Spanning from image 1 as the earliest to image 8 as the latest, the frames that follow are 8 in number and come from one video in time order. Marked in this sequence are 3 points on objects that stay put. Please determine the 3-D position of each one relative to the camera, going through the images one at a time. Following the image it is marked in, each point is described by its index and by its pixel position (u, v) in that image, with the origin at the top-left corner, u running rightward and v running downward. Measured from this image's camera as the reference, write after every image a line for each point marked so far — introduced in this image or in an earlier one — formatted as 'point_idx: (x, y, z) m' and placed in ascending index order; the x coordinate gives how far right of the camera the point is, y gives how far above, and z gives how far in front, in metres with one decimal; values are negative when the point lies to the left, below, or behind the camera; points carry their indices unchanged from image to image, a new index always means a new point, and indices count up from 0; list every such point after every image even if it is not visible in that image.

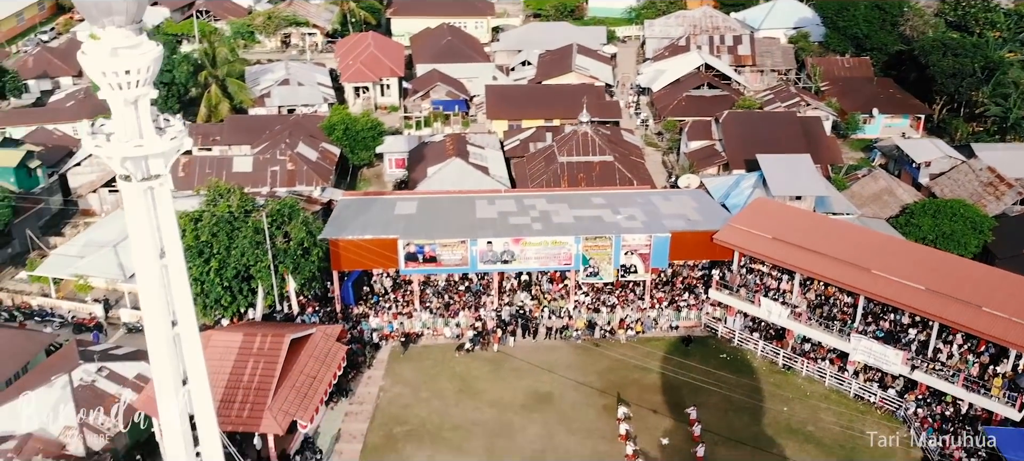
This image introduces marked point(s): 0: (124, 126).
0: (-7.8, +2.1, +18.7) m
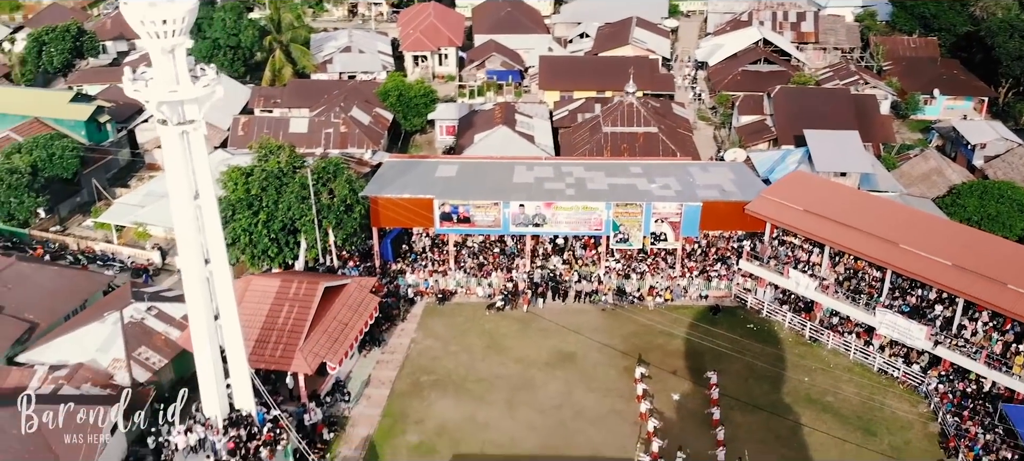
0: (-7.6, +3.4, +20.1) m
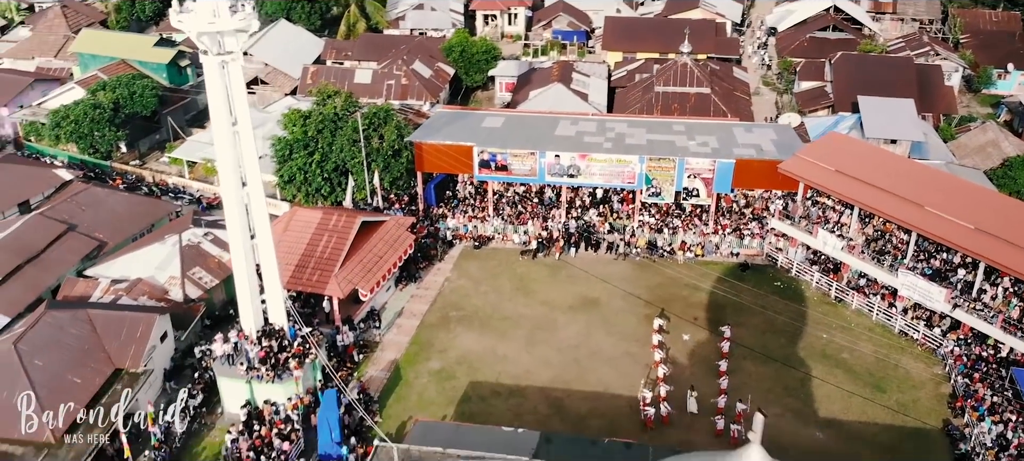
0: (-7.3, +5.3, +22.0) m
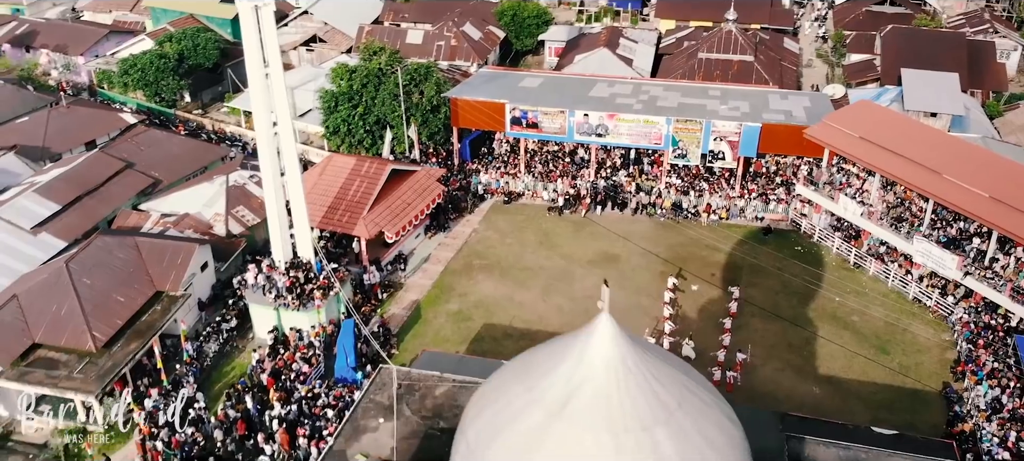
0: (-7.0, +7.1, +23.8) m
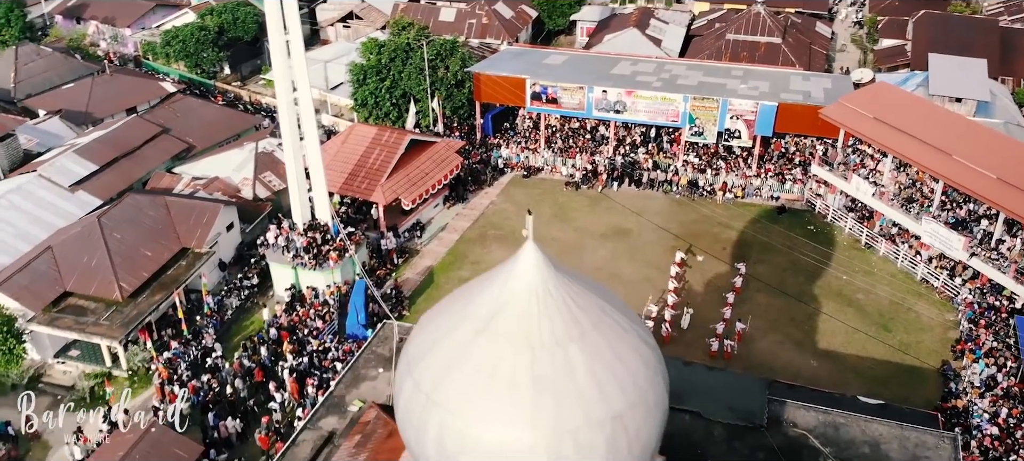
0: (-6.8, +8.2, +24.9) m
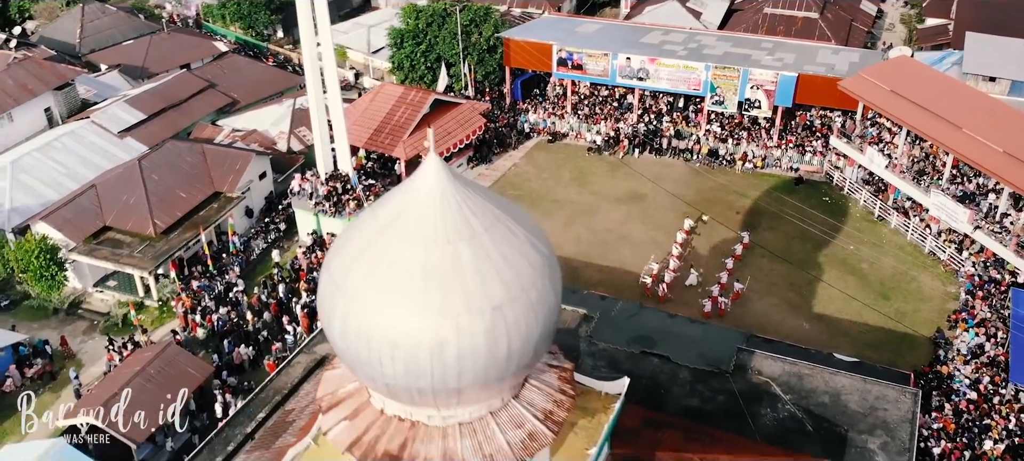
0: (-6.4, +9.9, +26.5) m
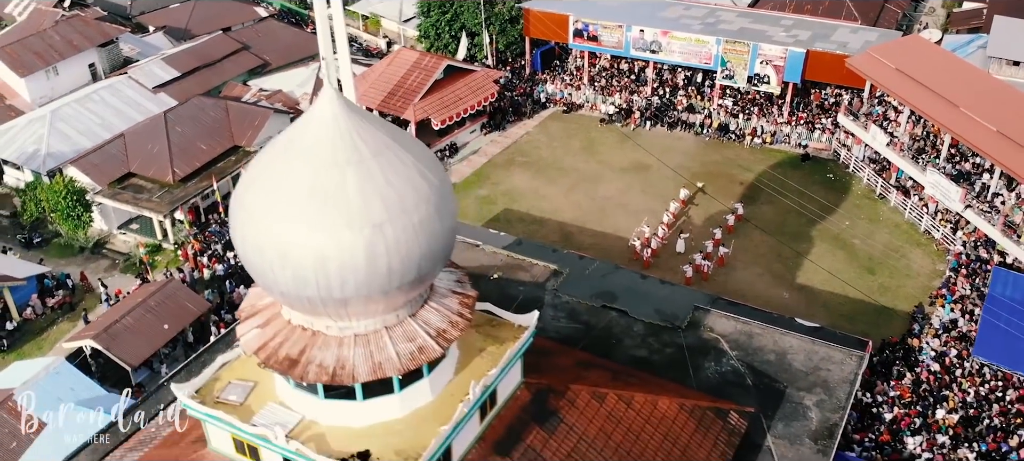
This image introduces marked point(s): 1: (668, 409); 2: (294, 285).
0: (-6.4, +11.4, +28.0) m
1: (+3.0, -3.4, +17.8) m
2: (-3.0, -0.7, +12.6) m
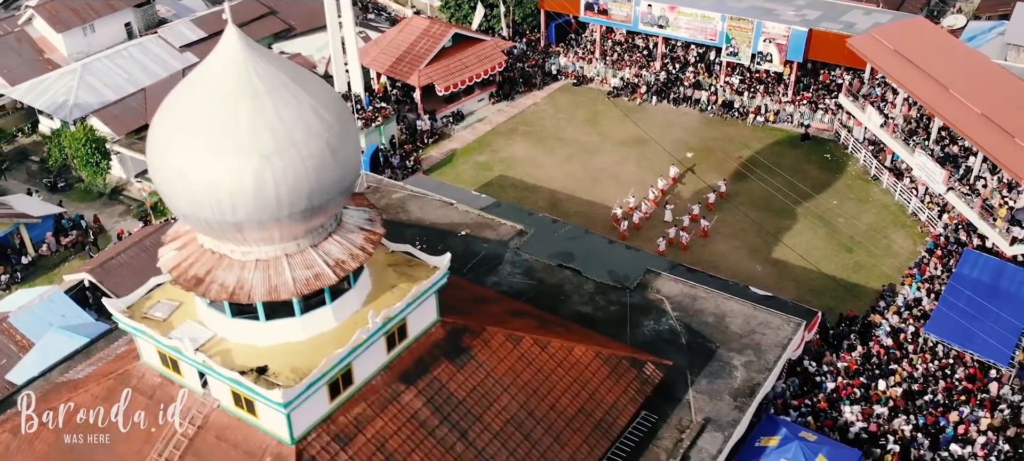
0: (-6.5, +12.9, +29.3) m
1: (+1.4, -2.5, +18.7) m
2: (-4.8, +0.3, +14.0) m
